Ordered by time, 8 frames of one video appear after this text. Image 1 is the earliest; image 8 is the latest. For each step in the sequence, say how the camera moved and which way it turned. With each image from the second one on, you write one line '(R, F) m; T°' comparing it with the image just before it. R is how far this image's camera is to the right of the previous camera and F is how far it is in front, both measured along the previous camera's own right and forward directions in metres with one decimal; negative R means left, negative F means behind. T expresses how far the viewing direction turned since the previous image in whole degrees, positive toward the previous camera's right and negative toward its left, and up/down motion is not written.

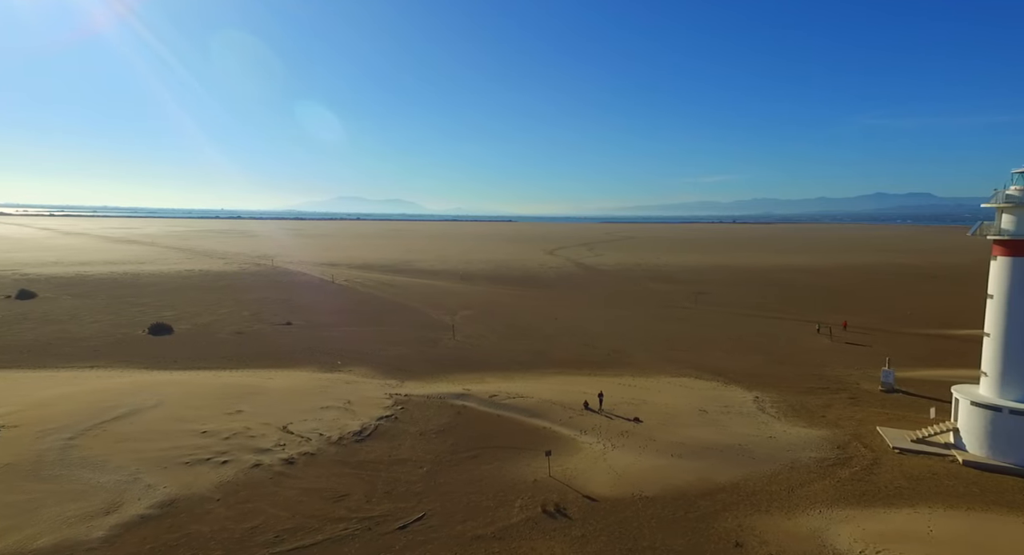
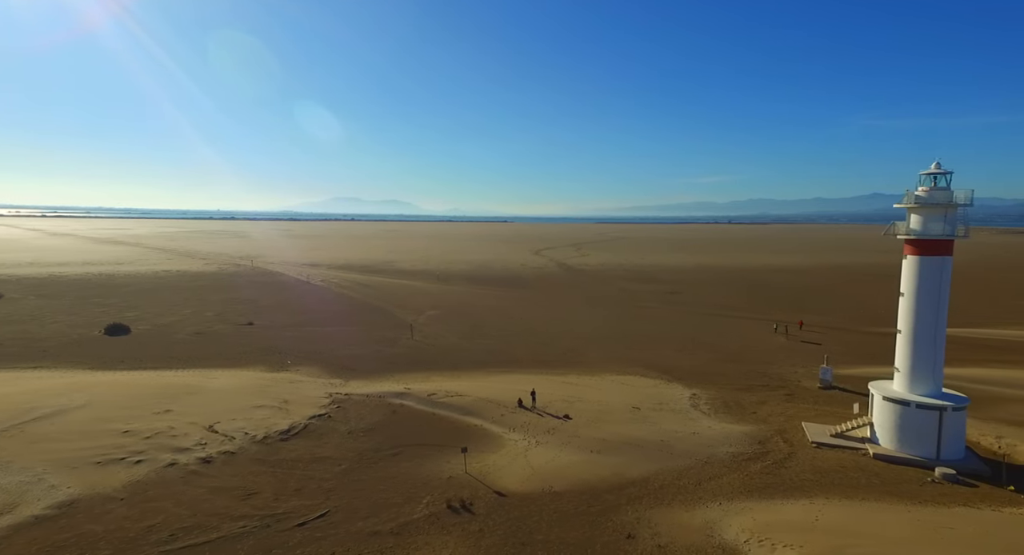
(+1.4, -0.1) m; +2°
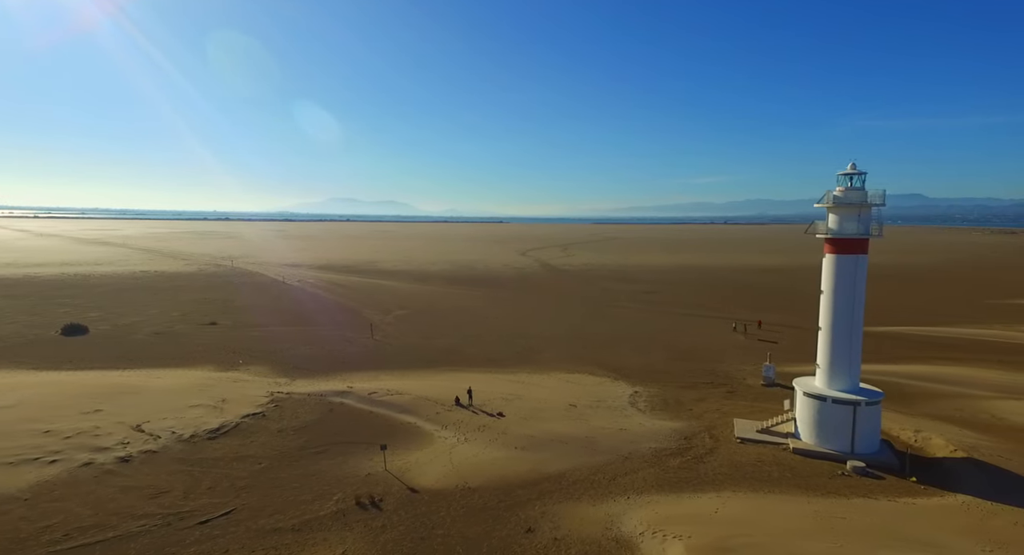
(+1.4, -0.1) m; +2°
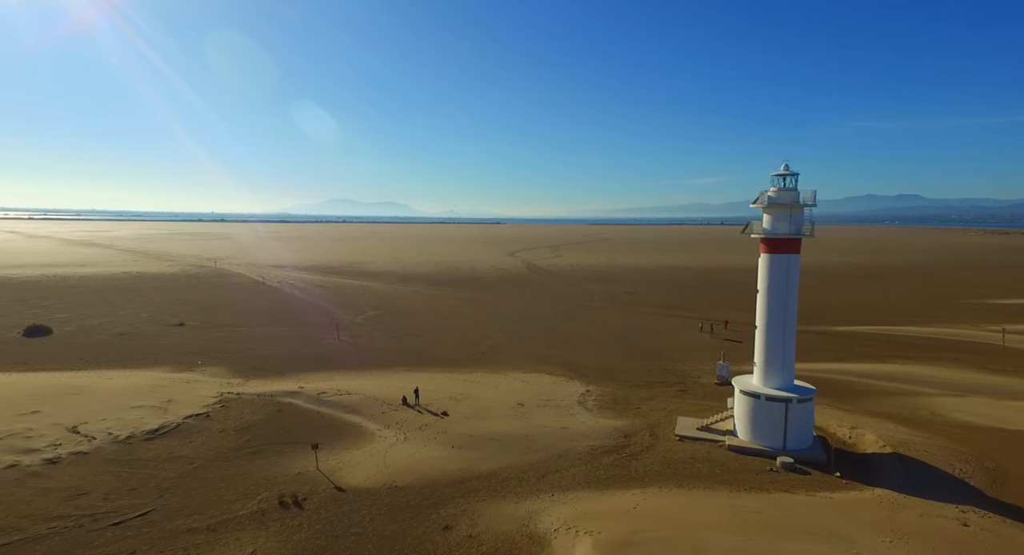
(+1.2, -0.1) m; +1°
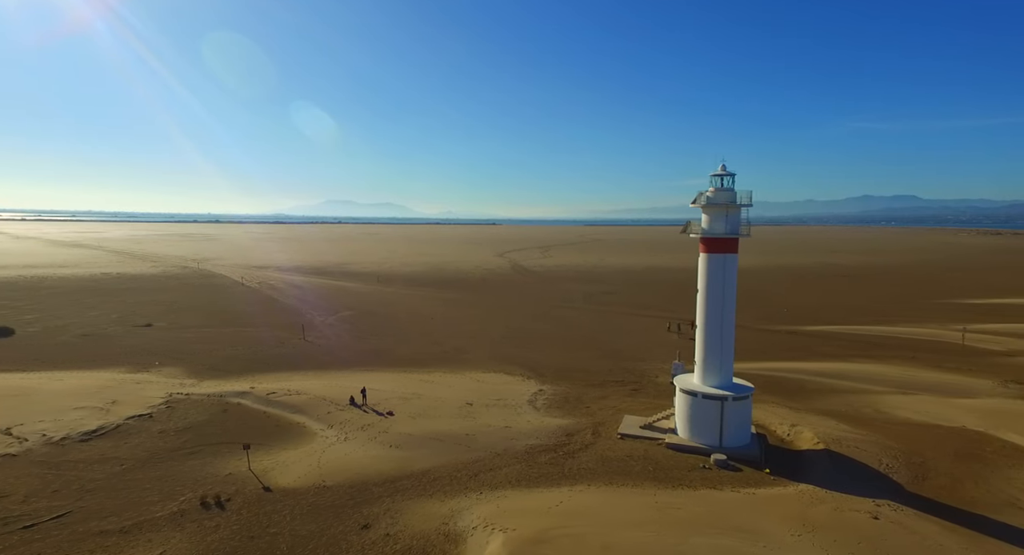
(+1.1, 0.0) m; +1°
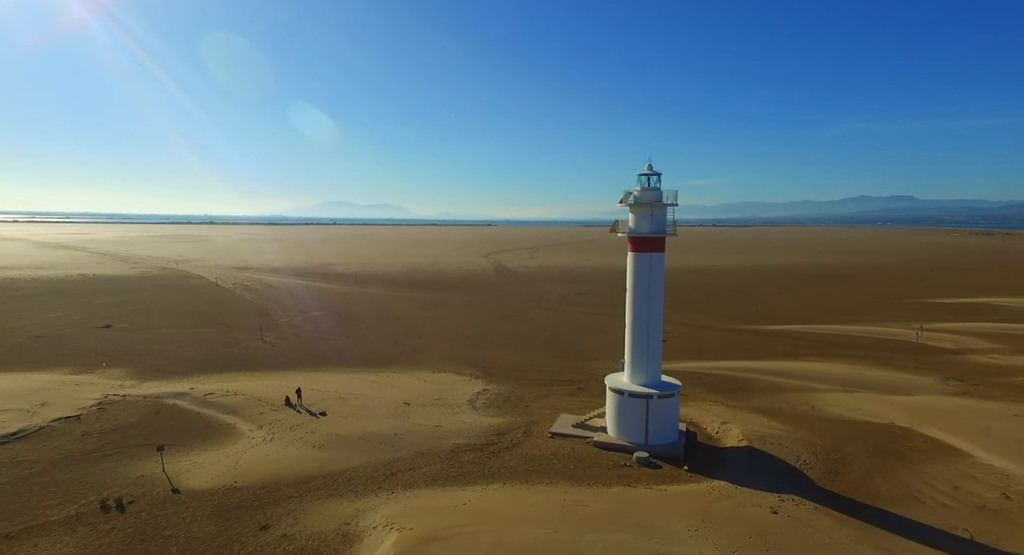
(+1.4, 0.0) m; +1°
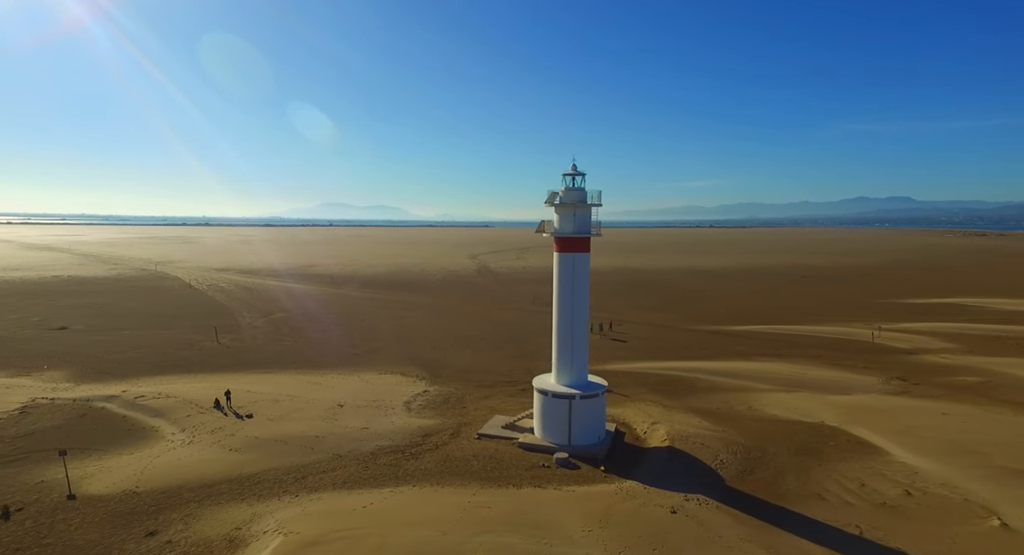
(+1.5, +0.1) m; +1°
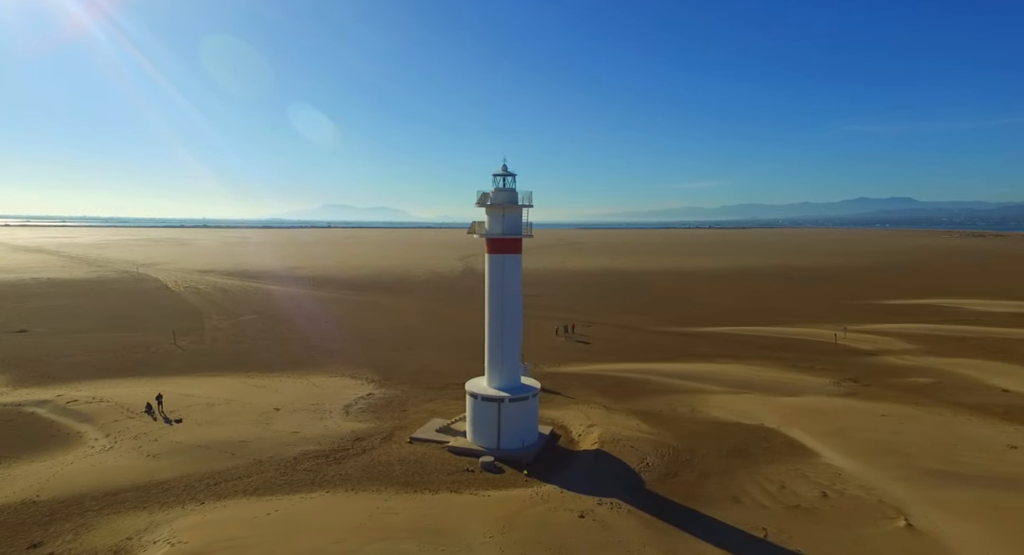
(+1.4, +0.1) m; +1°
